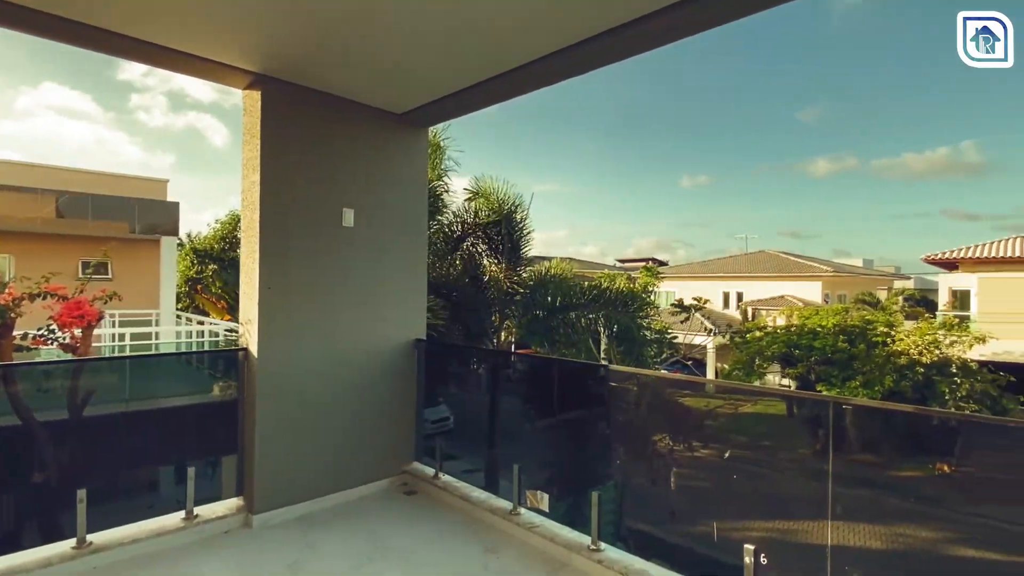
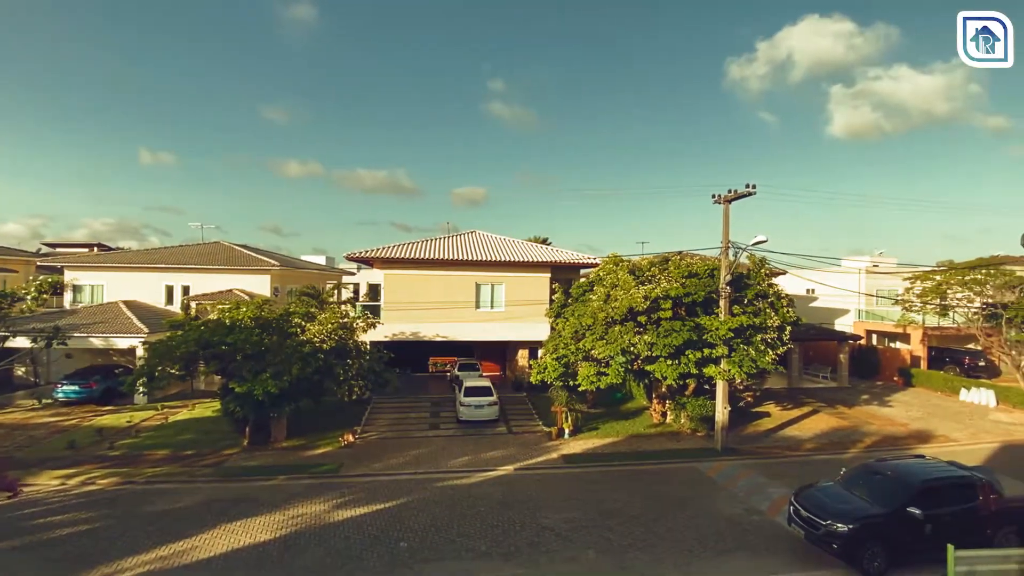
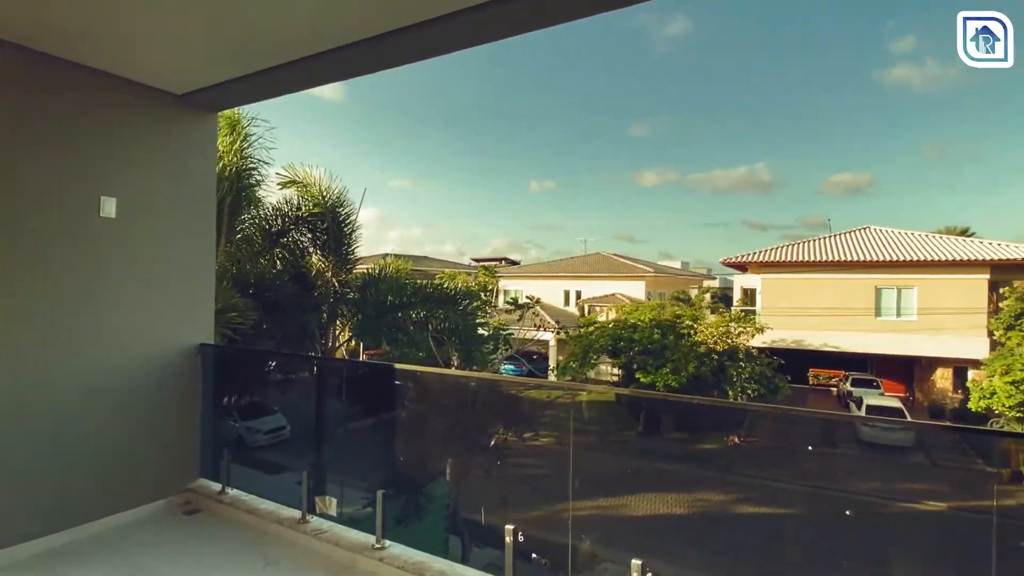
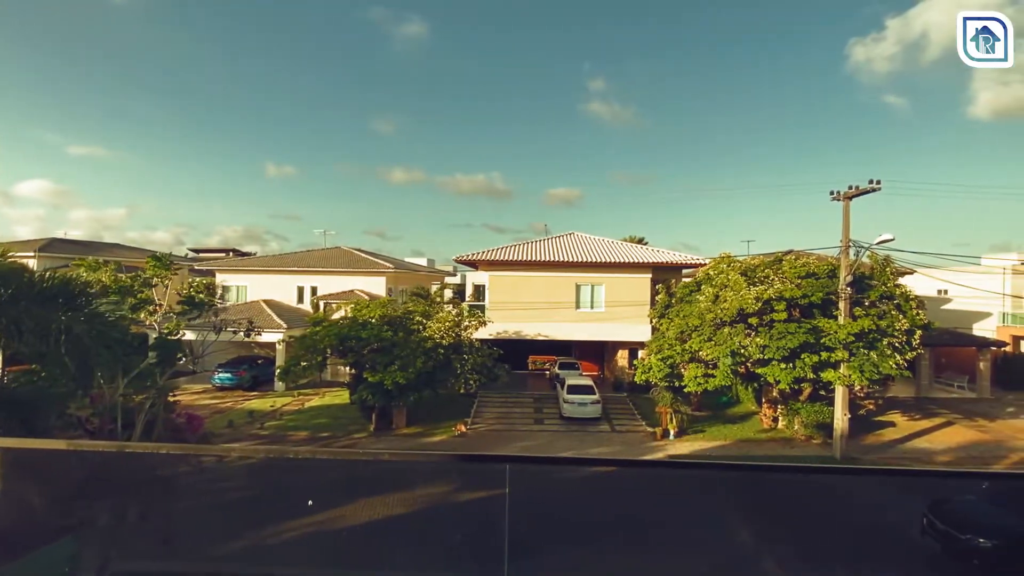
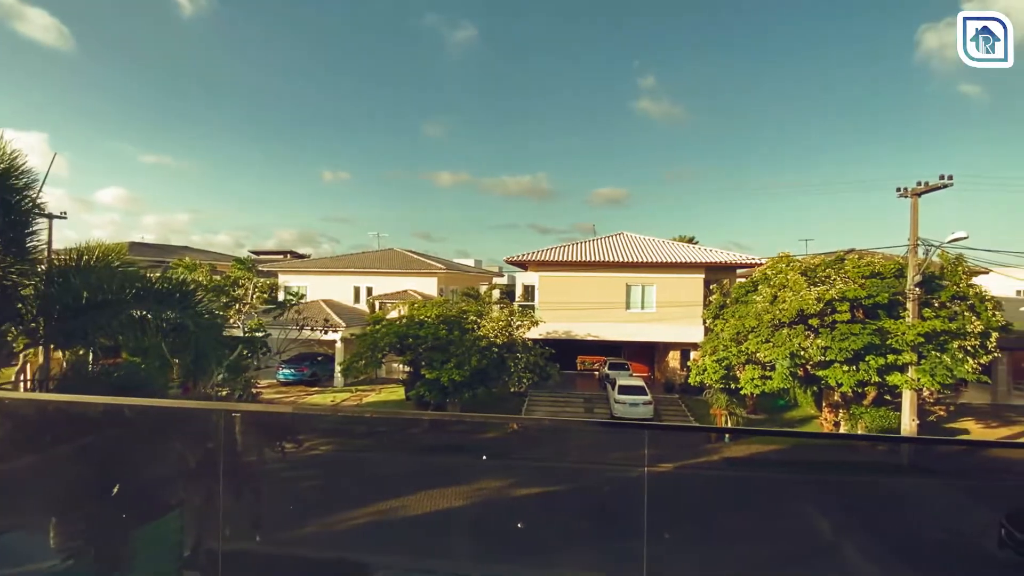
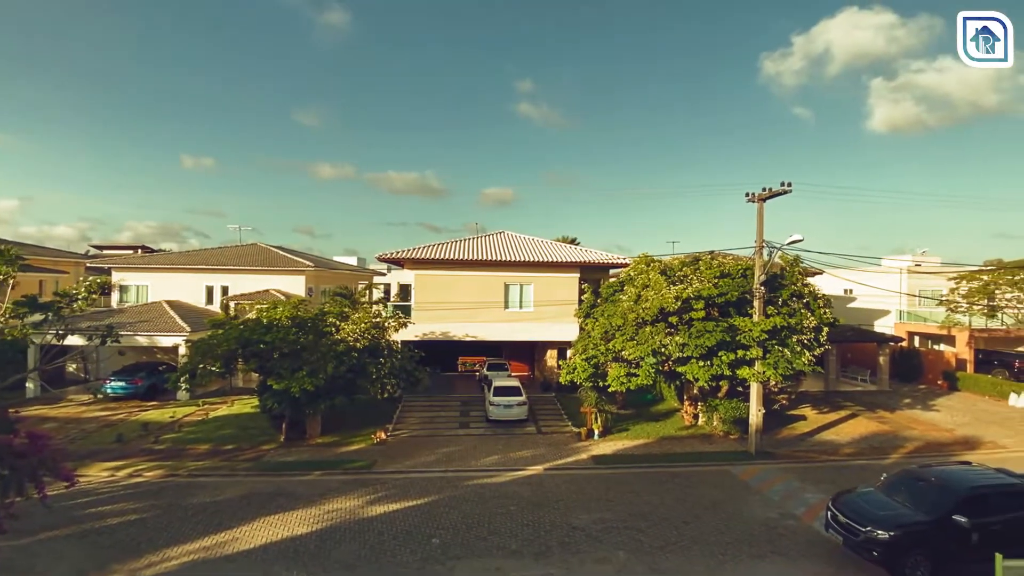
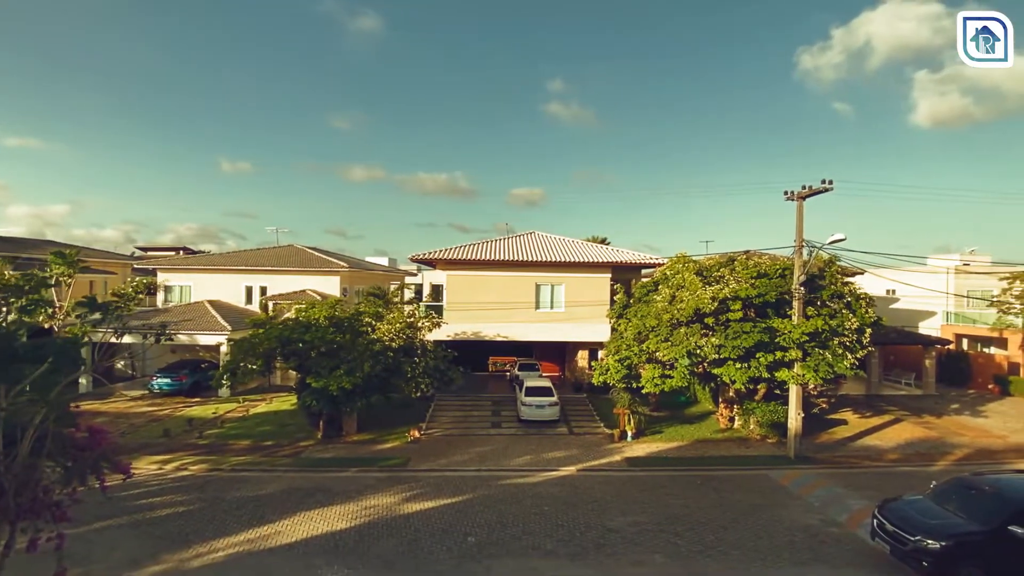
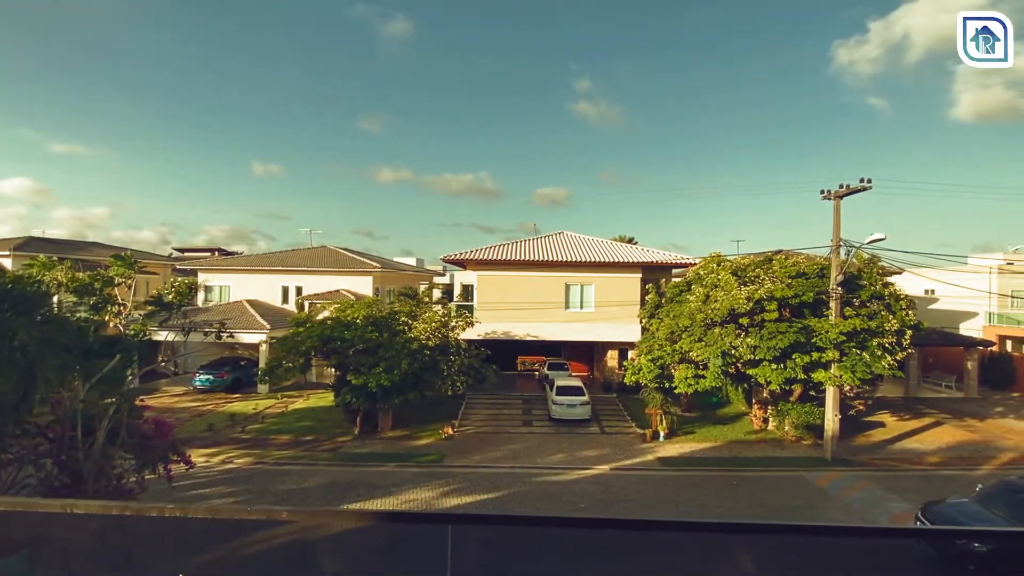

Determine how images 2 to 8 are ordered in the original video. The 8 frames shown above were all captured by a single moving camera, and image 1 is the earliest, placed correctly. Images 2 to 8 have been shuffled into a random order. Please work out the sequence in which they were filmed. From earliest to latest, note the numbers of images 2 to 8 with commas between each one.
3, 5, 4, 8, 7, 6, 2
